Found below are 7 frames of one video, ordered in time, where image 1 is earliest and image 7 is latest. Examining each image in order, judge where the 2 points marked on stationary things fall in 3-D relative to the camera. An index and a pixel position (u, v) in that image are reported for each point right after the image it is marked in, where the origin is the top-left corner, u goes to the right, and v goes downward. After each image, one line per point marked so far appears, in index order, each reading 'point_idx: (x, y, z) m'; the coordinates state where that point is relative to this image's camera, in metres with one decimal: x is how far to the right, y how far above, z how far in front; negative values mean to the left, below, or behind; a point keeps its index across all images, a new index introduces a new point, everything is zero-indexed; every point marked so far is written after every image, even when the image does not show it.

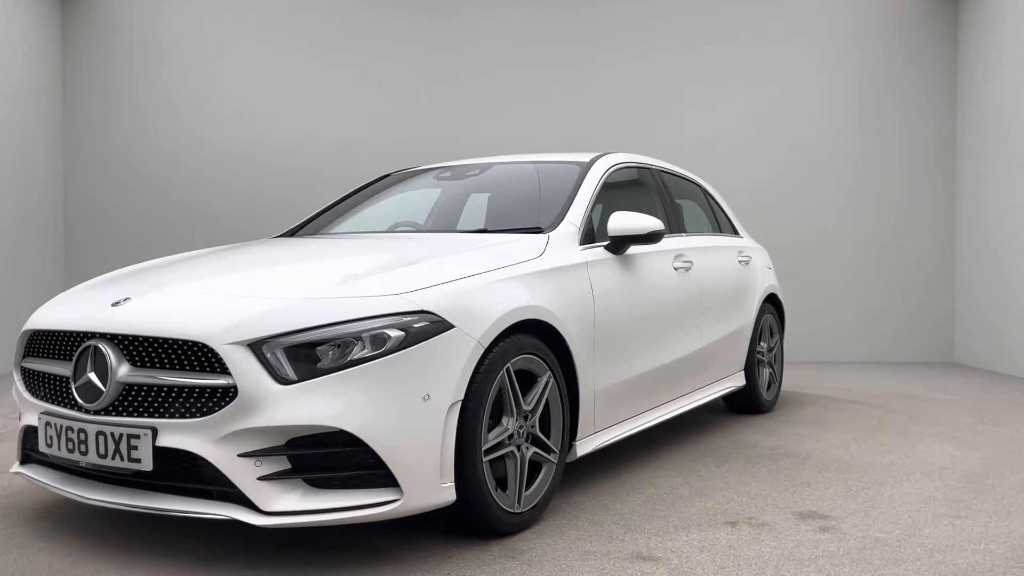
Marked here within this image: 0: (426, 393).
0: (-0.3, -0.3, +2.4) m
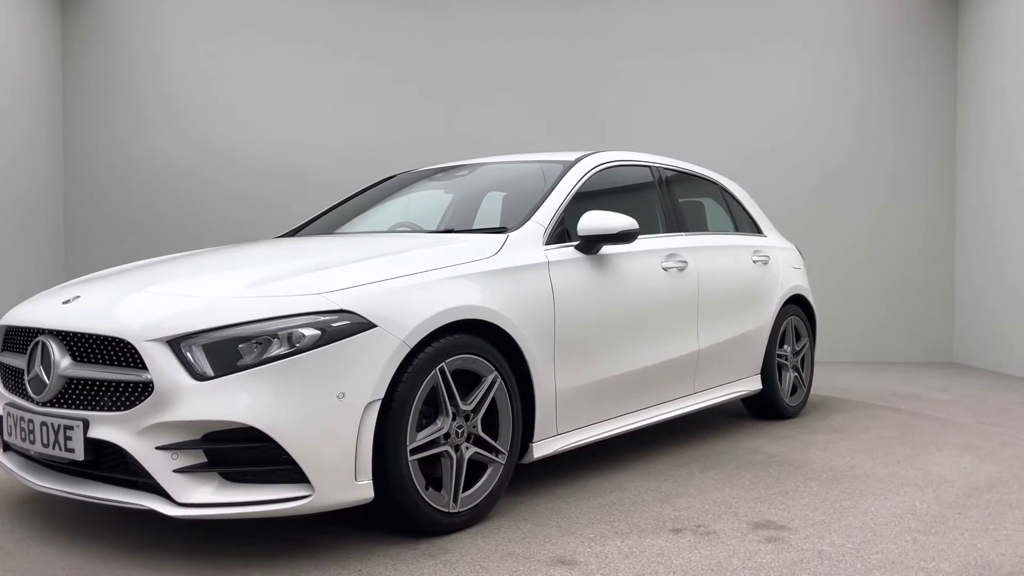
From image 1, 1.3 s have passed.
0: (-0.5, -0.3, +2.4) m
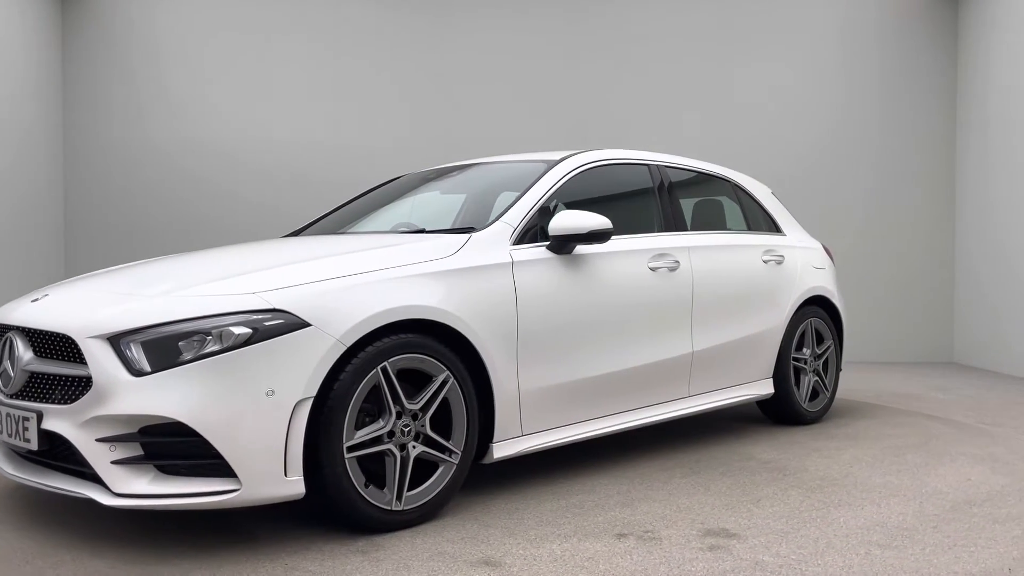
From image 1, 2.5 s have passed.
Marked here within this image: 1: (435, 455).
0: (-0.7, -0.3, +2.5) m
1: (-0.3, -0.6, +2.9) m
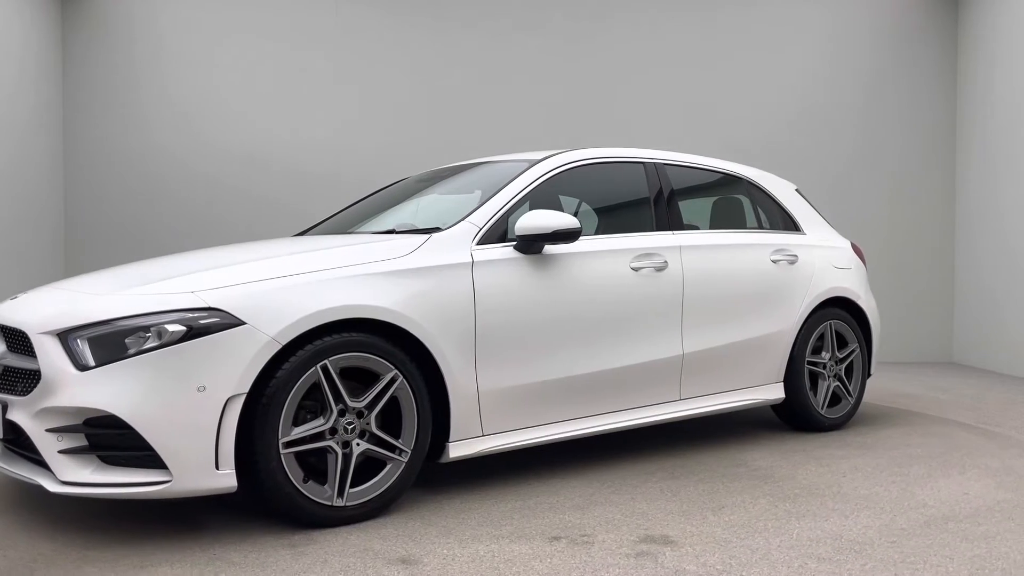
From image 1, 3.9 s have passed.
0: (-1.0, -0.3, +2.6) m
1: (-0.5, -0.6, +2.9) m
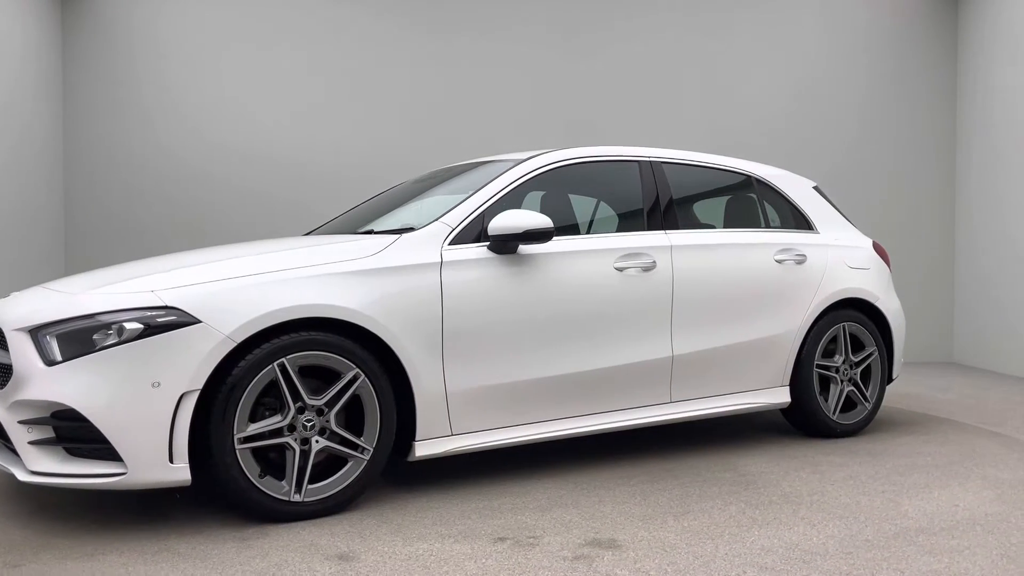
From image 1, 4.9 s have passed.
0: (-1.2, -0.3, +2.7) m
1: (-0.6, -0.6, +3.0) m
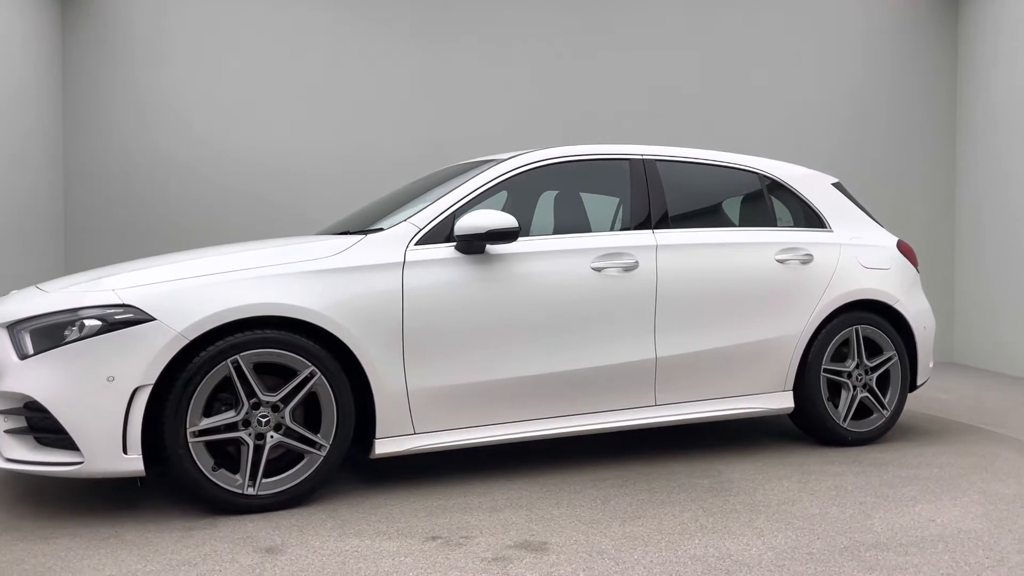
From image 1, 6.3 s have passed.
0: (-1.4, -0.3, +2.8) m
1: (-0.8, -0.6, +3.1) m
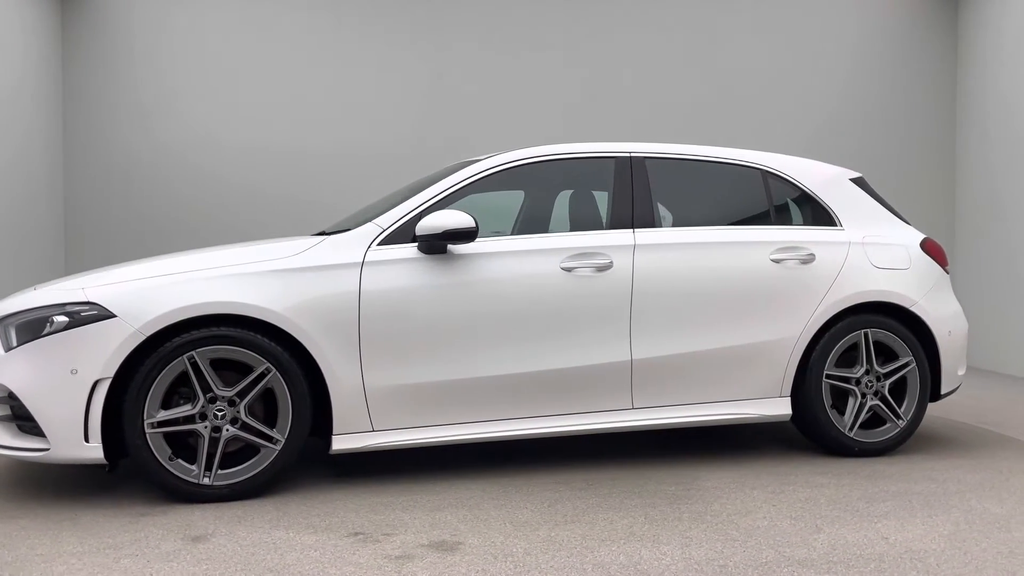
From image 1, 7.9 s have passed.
0: (-1.6, -0.3, +3.0) m
1: (-1.0, -0.6, +3.2) m
